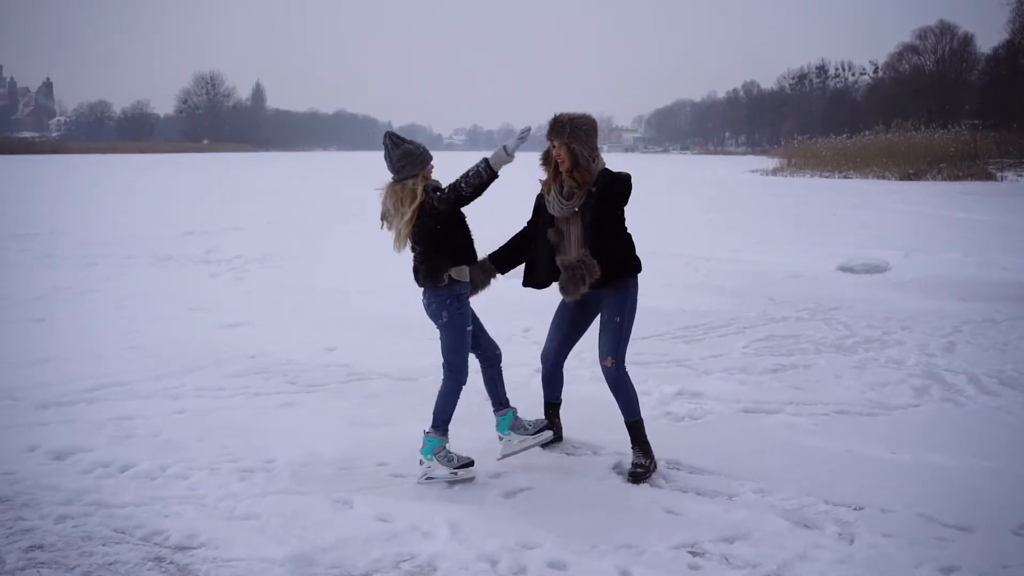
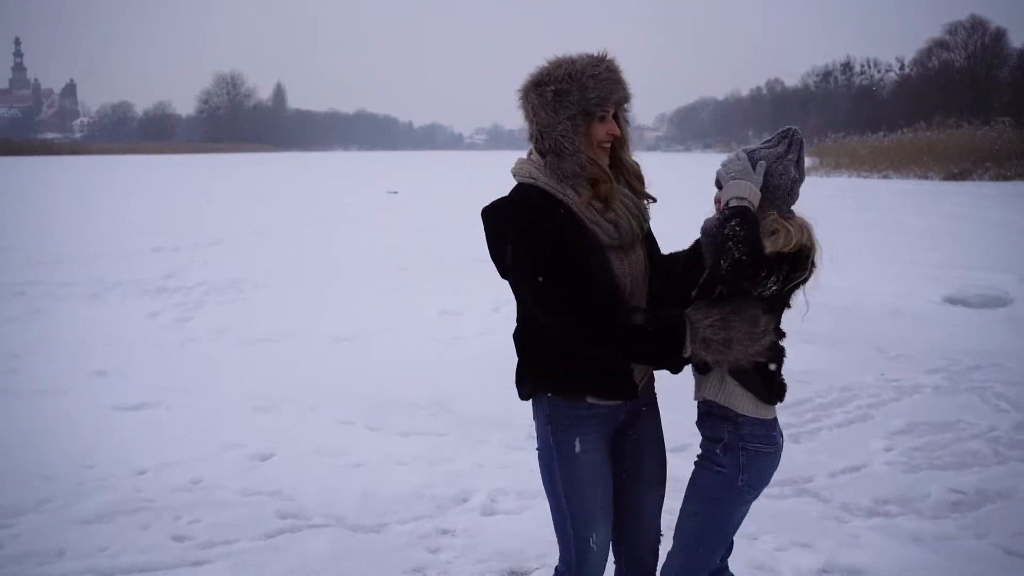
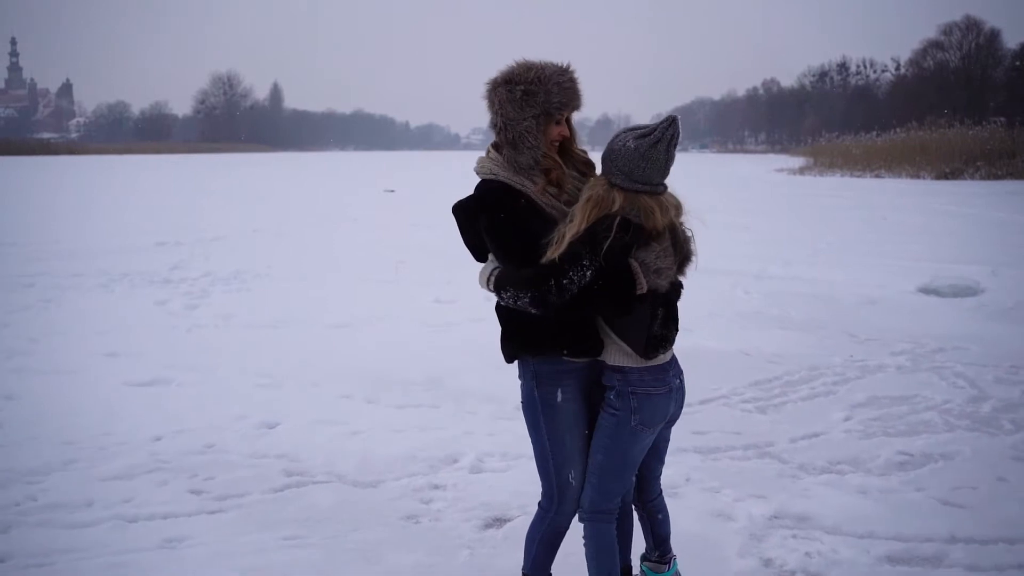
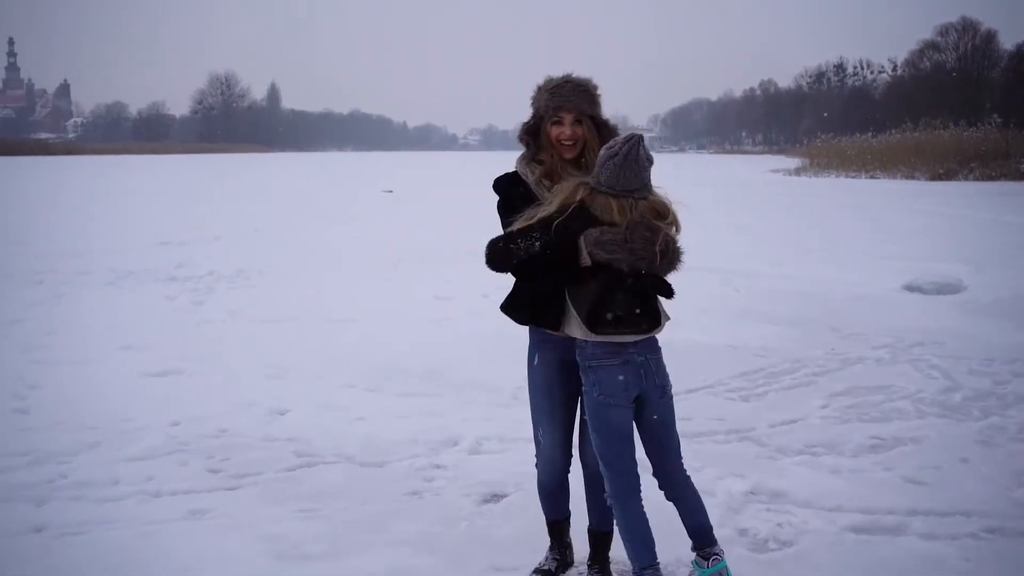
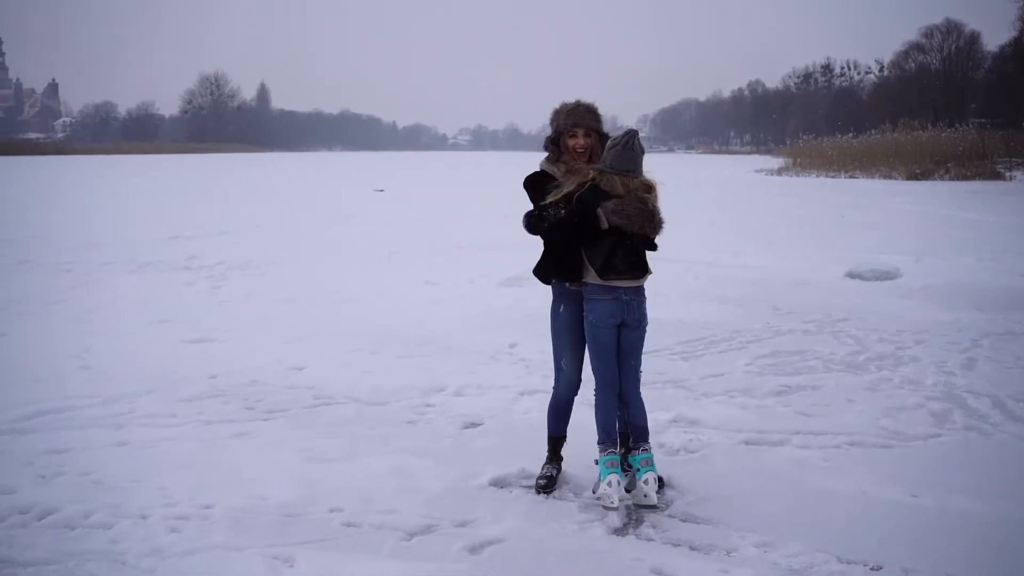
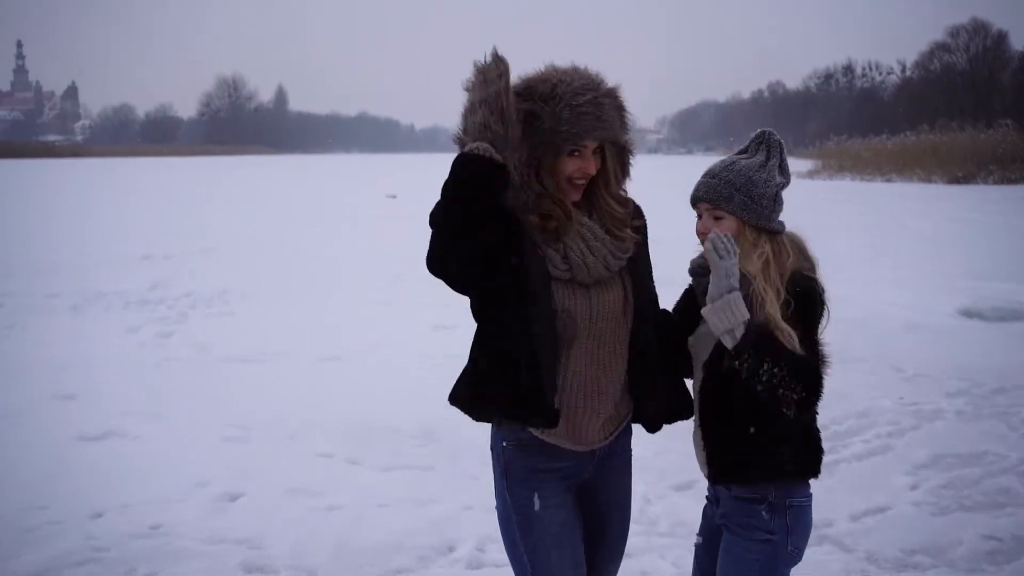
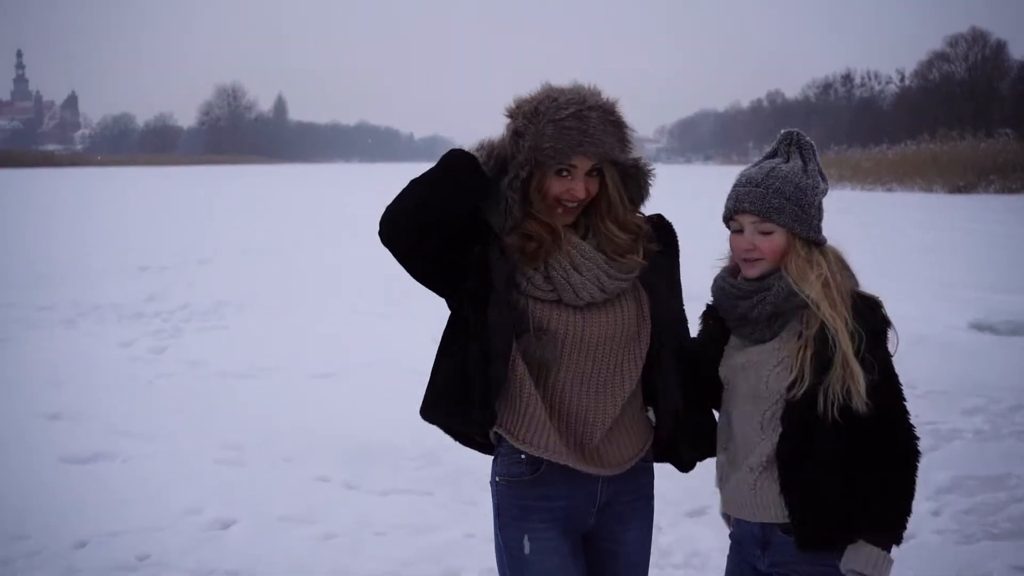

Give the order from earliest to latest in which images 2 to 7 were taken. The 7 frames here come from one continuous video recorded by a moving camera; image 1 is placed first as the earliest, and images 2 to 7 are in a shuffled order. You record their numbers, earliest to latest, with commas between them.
5, 4, 3, 2, 6, 7
